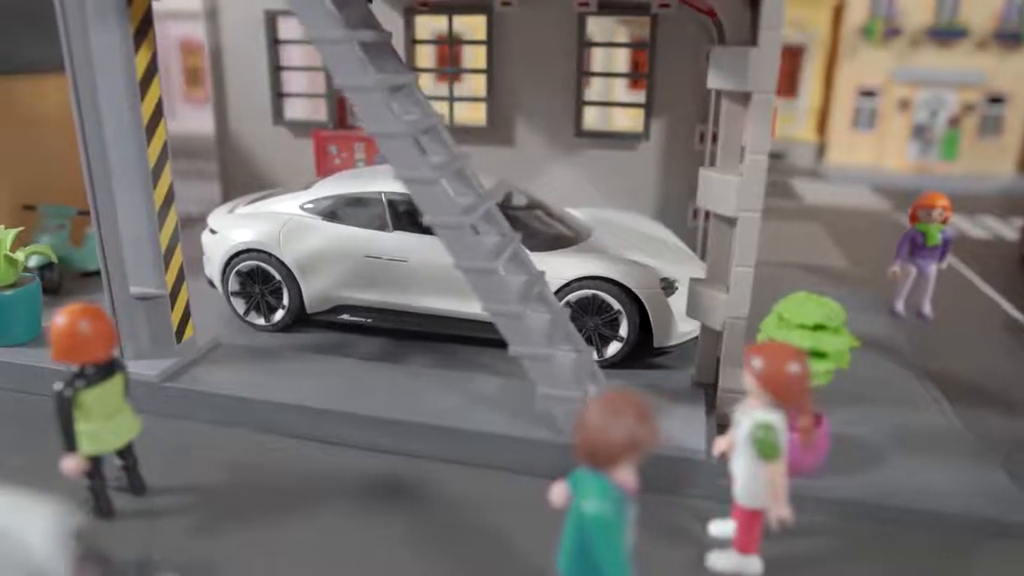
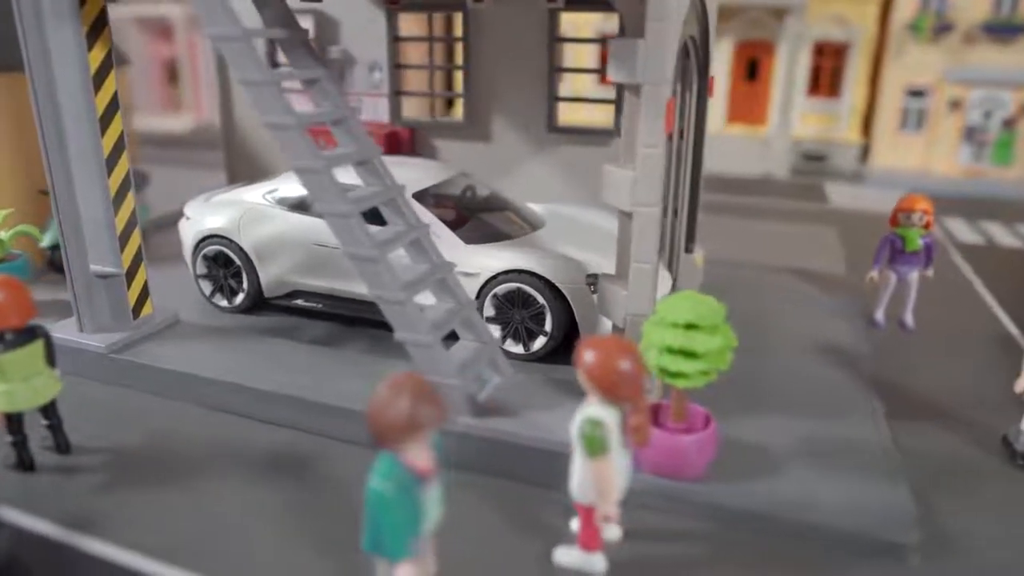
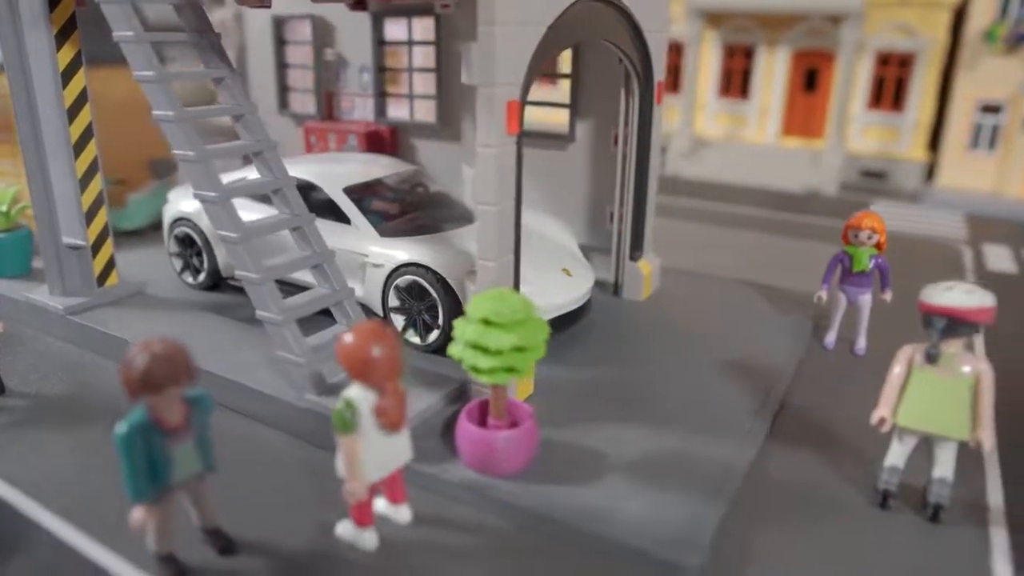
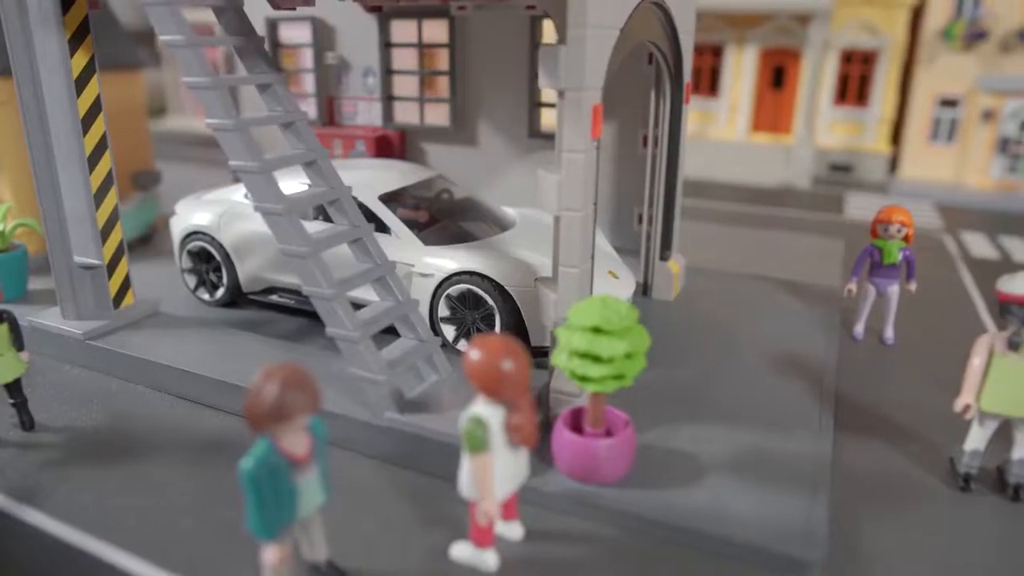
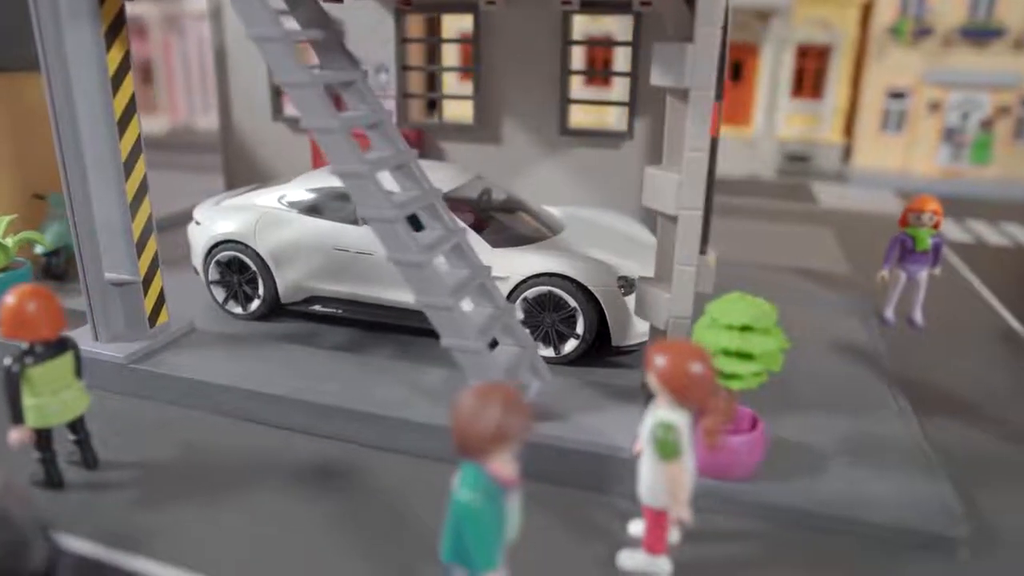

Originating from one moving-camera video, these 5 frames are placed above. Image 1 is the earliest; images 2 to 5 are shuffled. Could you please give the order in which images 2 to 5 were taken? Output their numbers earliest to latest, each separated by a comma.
5, 2, 4, 3
